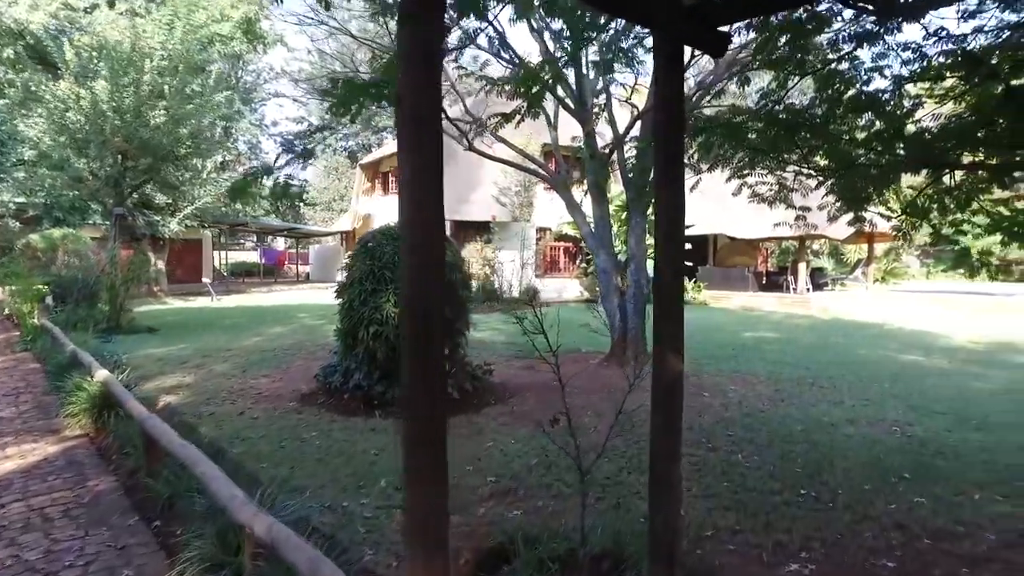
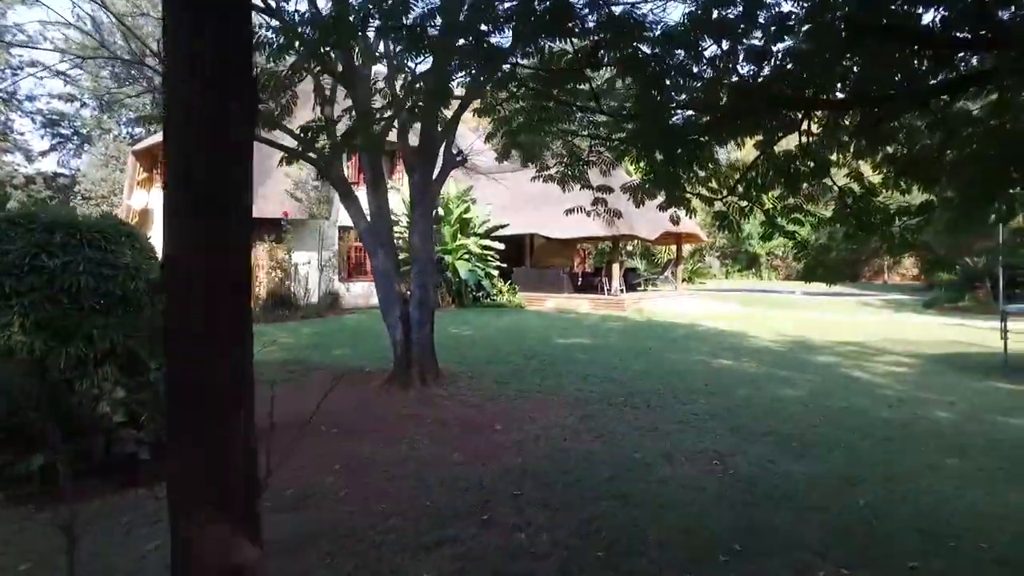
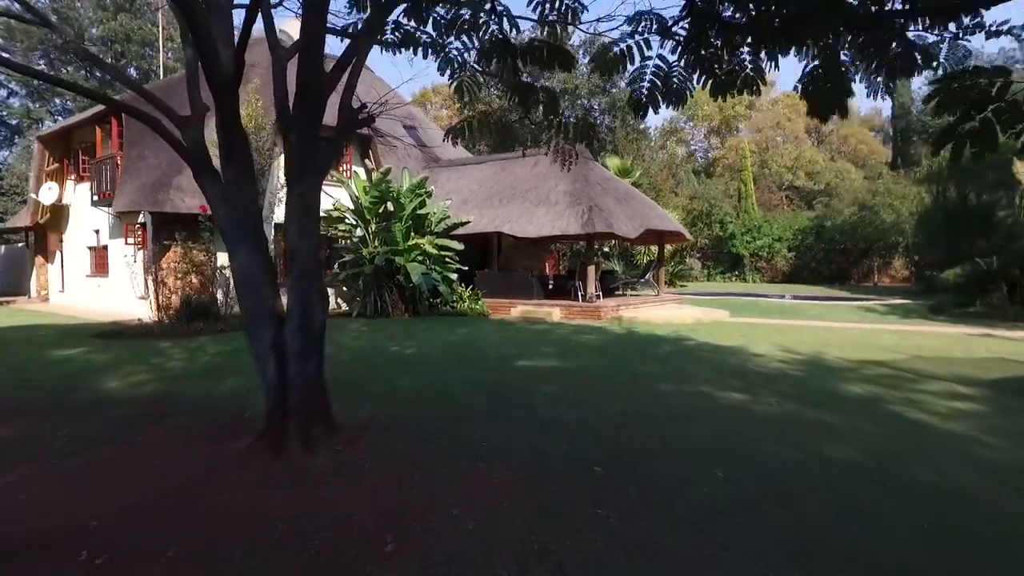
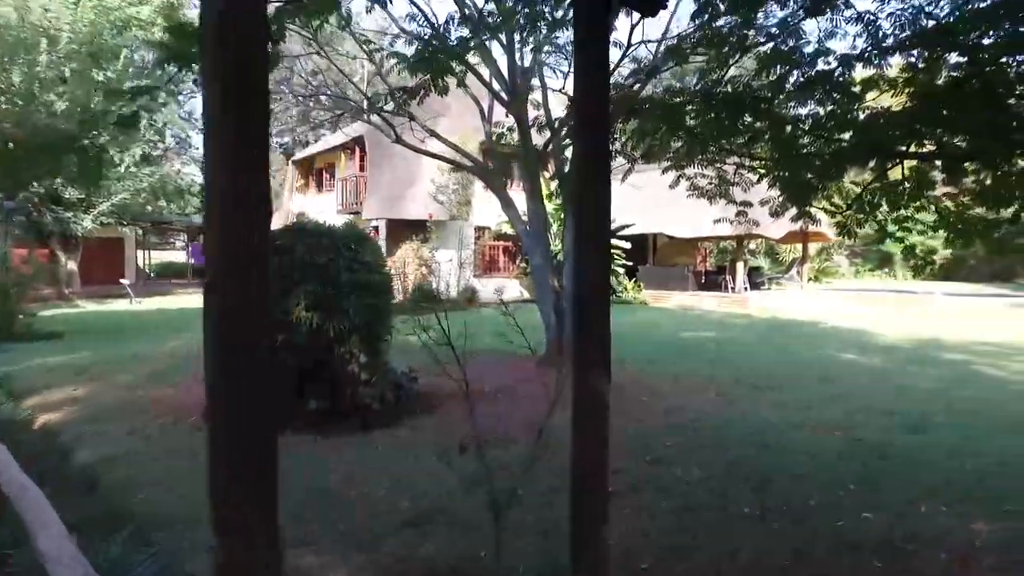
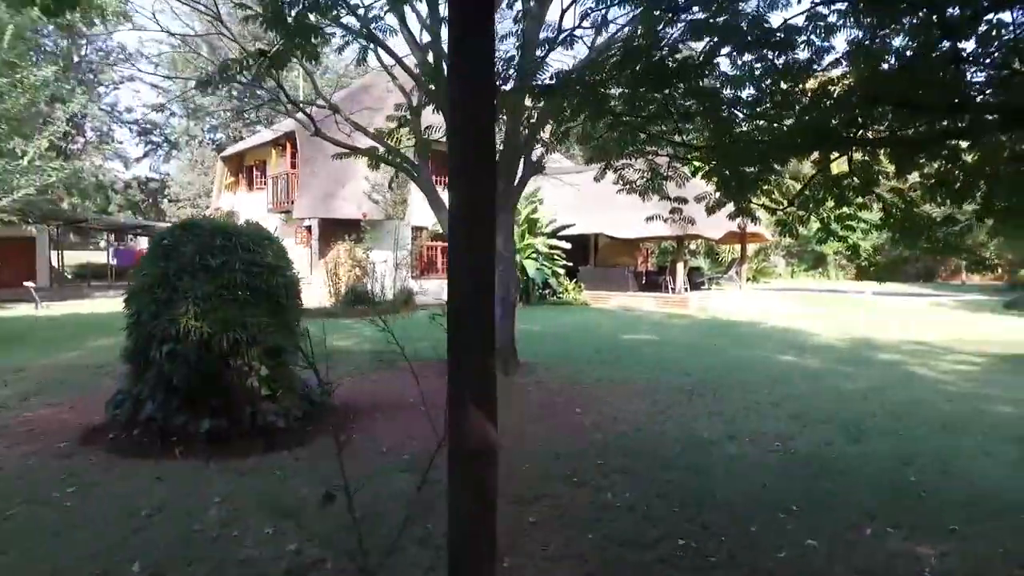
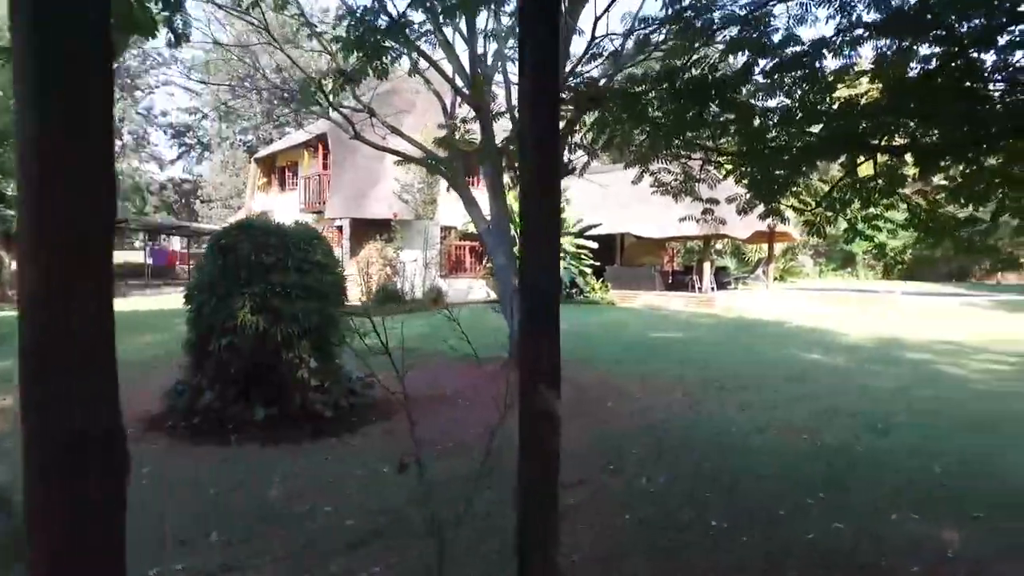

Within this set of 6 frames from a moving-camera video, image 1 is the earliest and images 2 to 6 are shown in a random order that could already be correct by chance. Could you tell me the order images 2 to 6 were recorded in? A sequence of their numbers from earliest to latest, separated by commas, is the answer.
4, 6, 5, 2, 3
